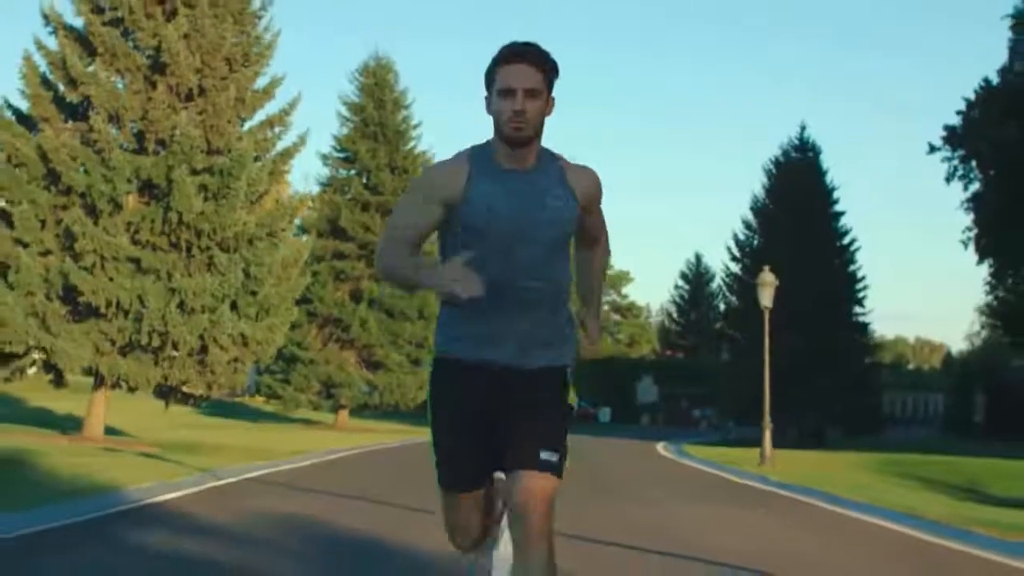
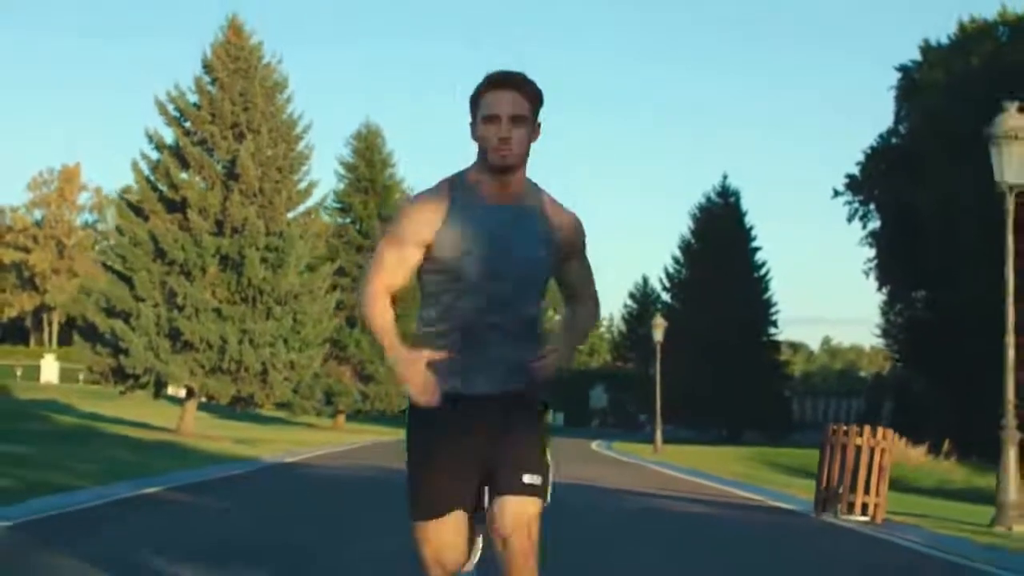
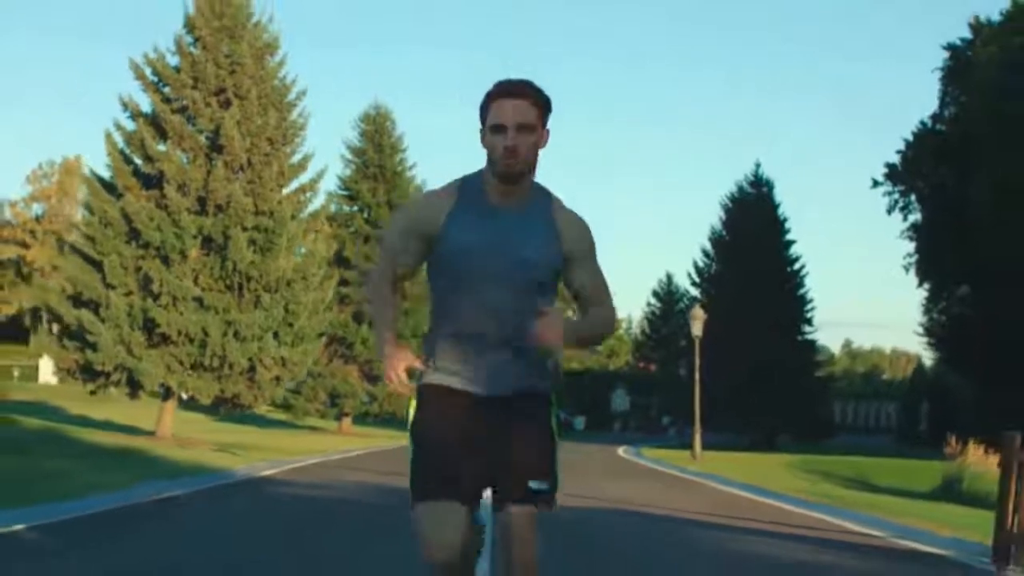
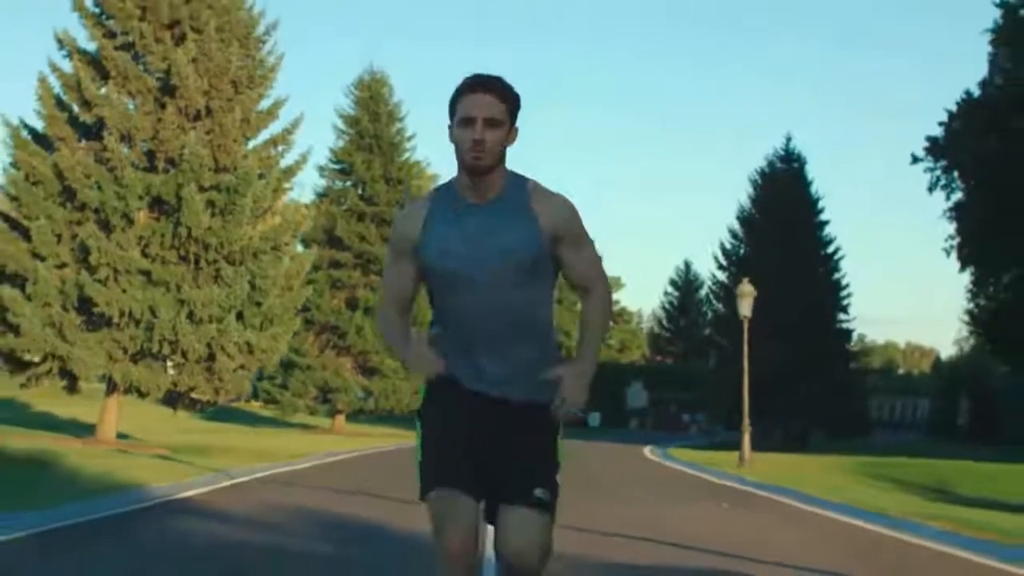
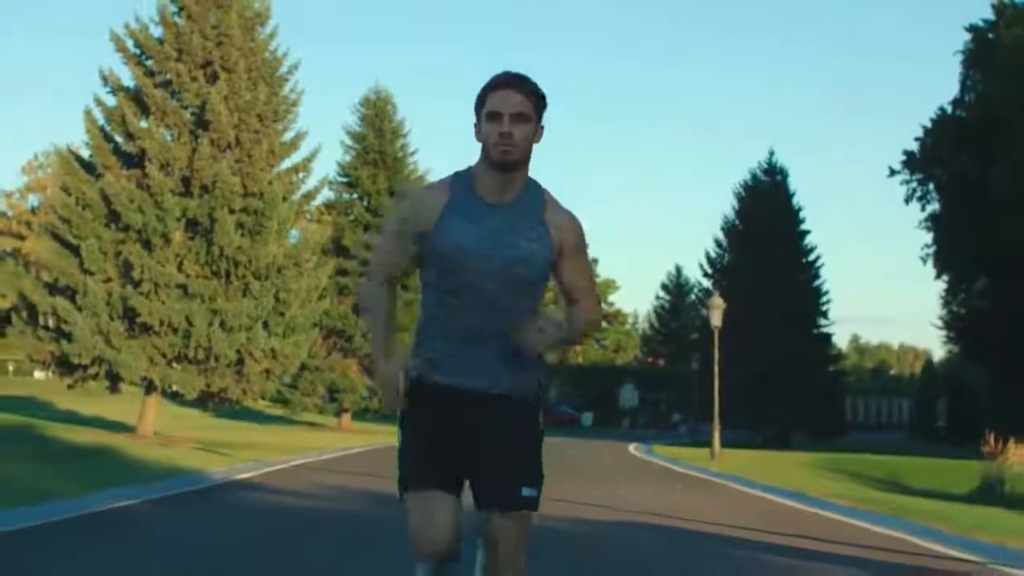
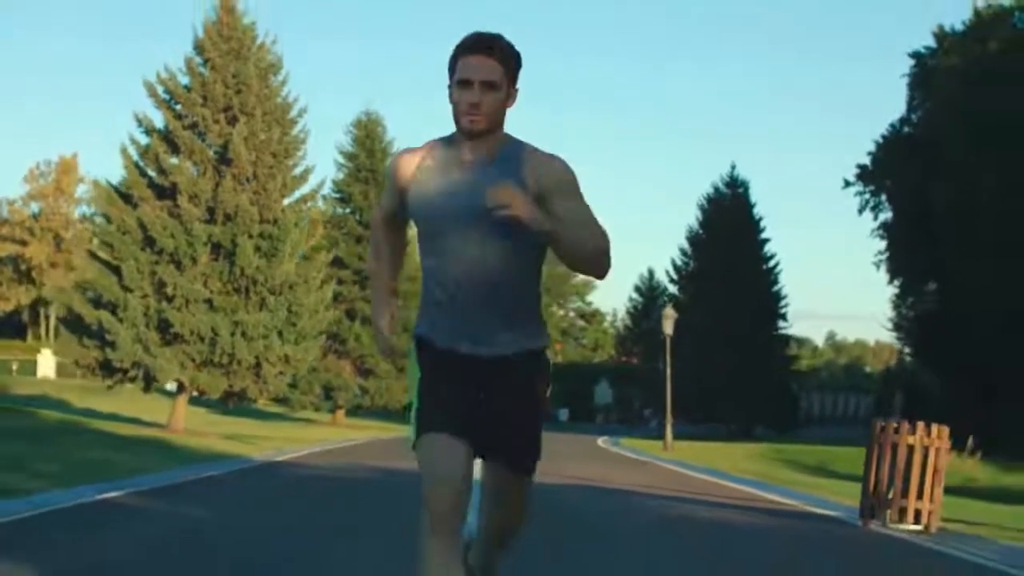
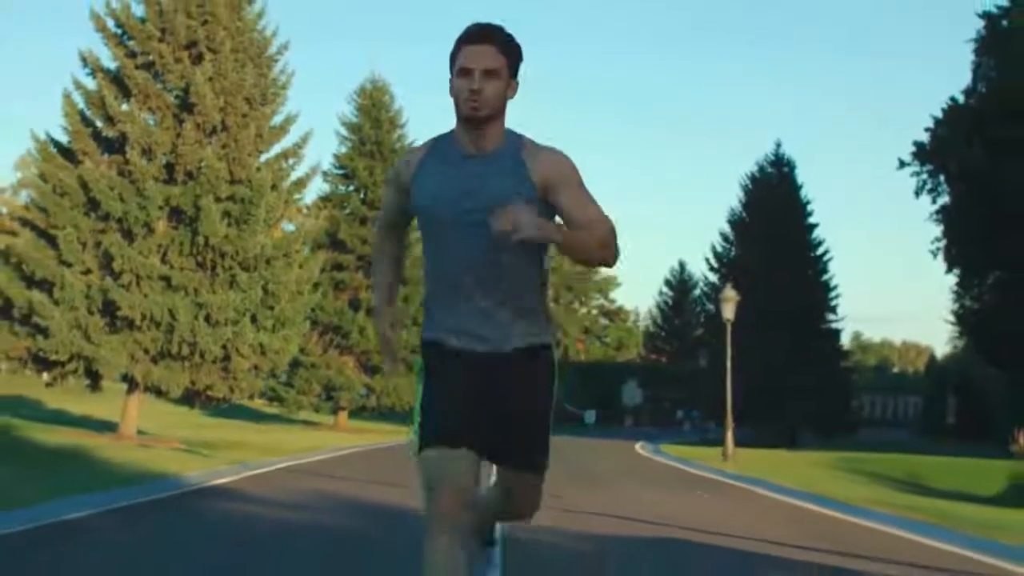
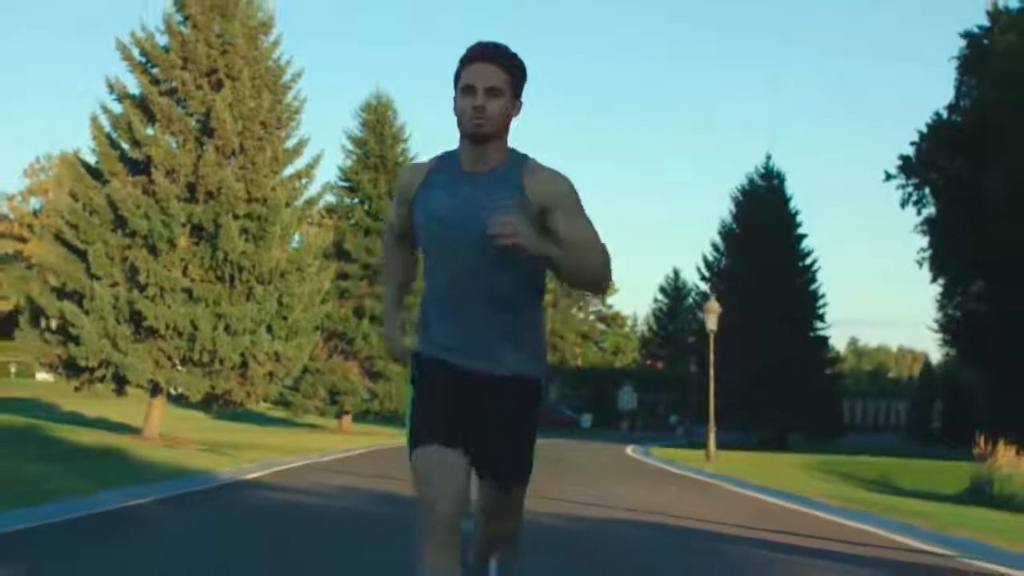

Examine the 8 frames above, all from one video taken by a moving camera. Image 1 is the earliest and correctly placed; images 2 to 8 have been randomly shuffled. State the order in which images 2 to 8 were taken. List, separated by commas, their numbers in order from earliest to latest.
4, 7, 5, 8, 3, 6, 2
